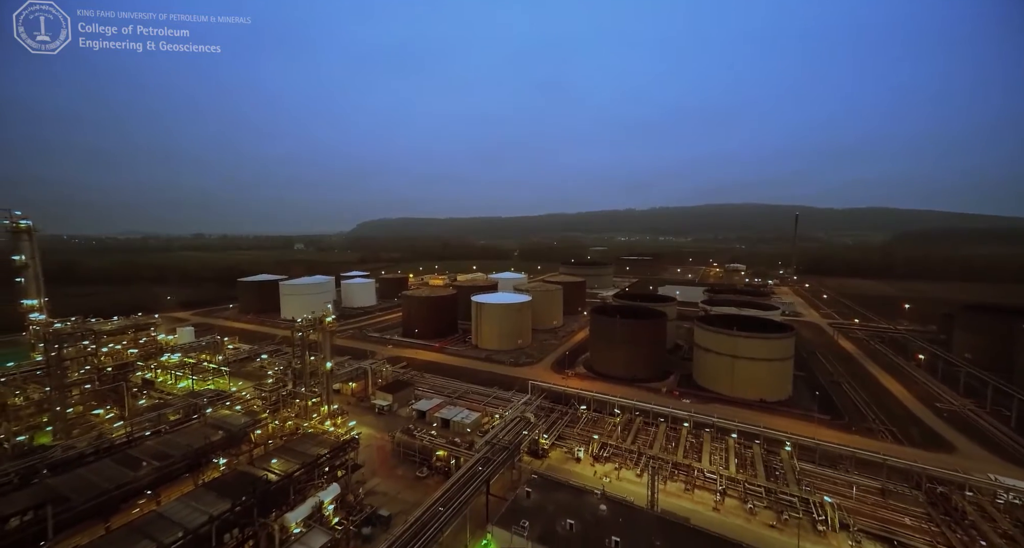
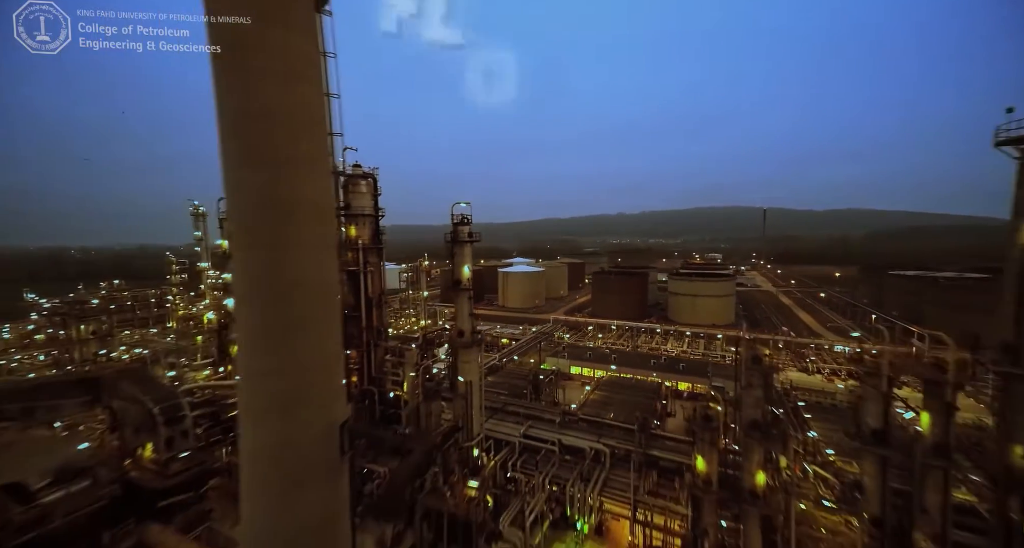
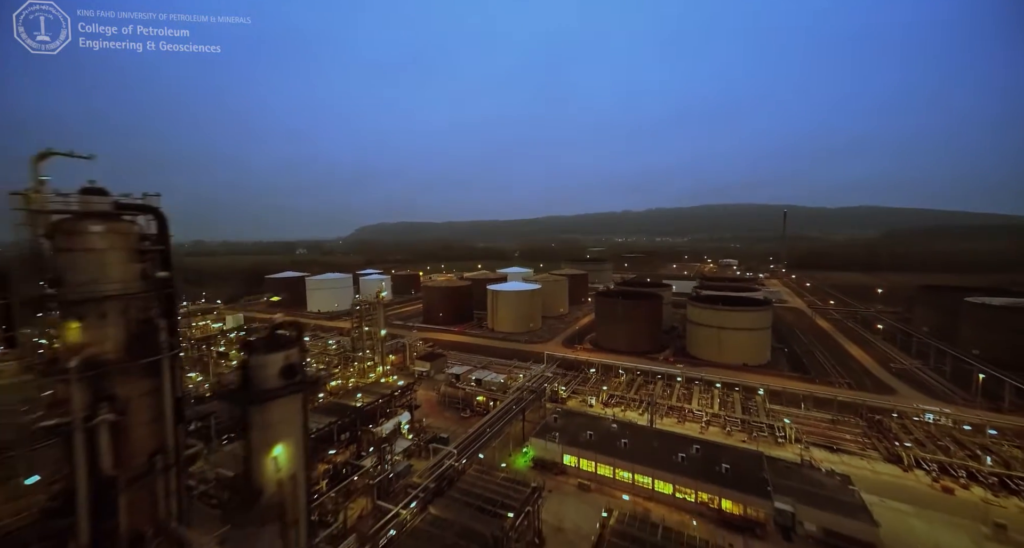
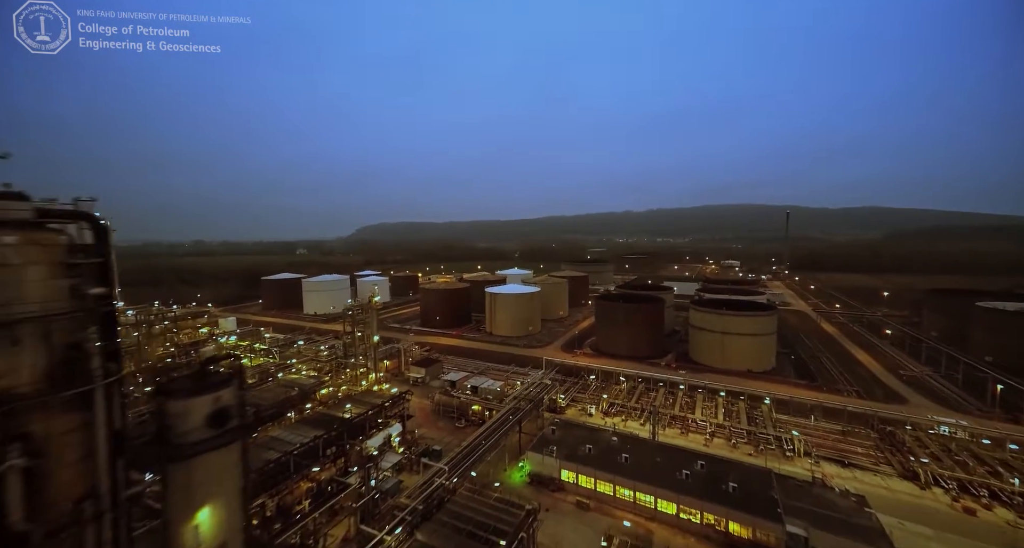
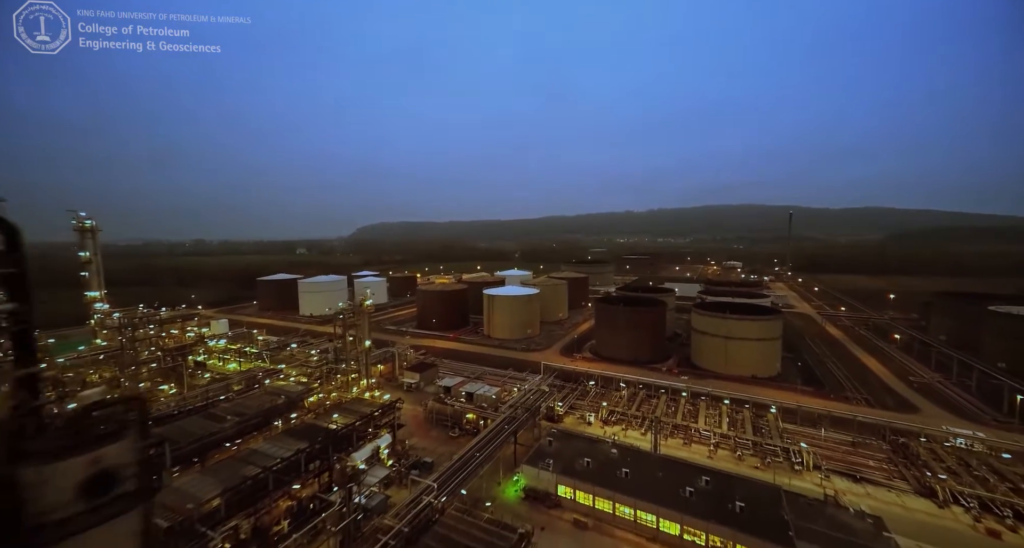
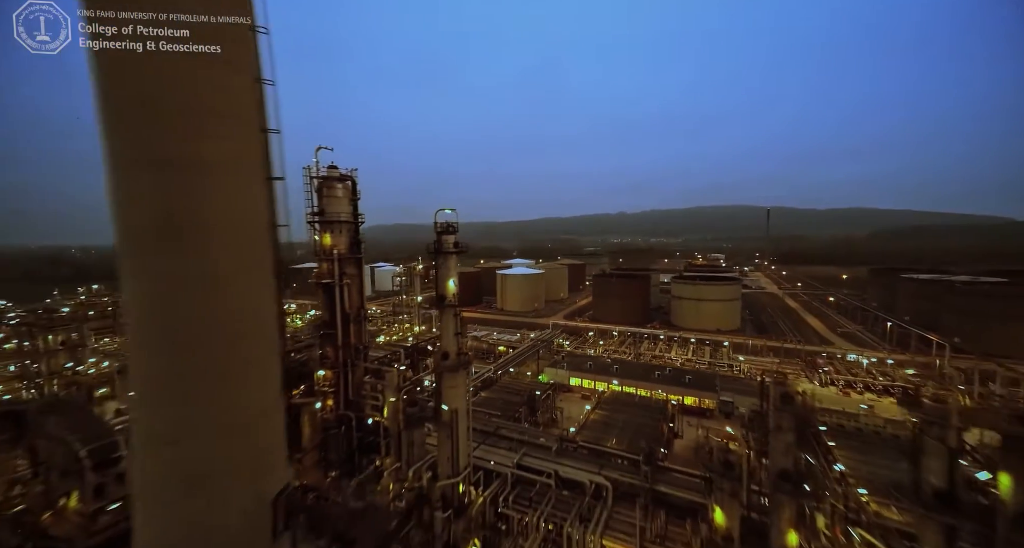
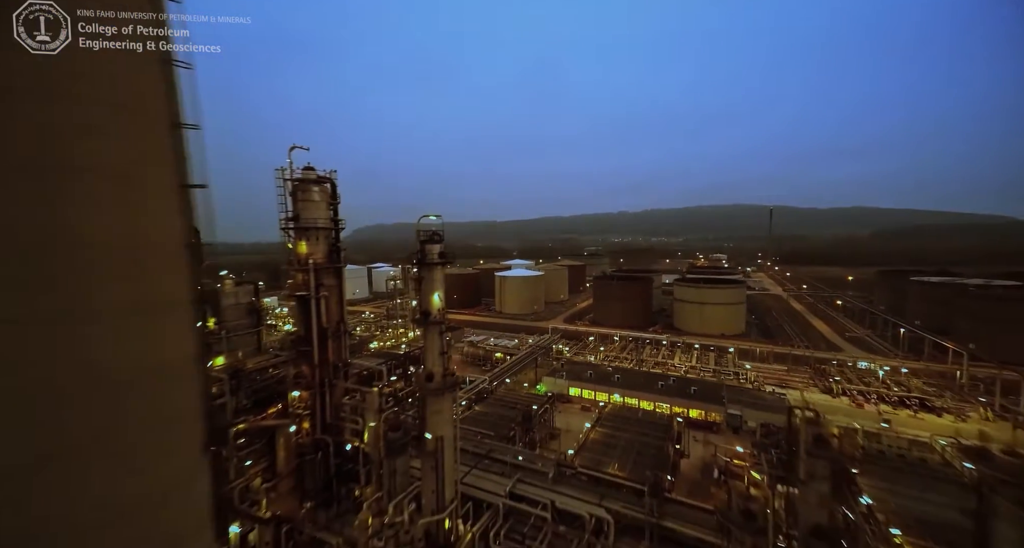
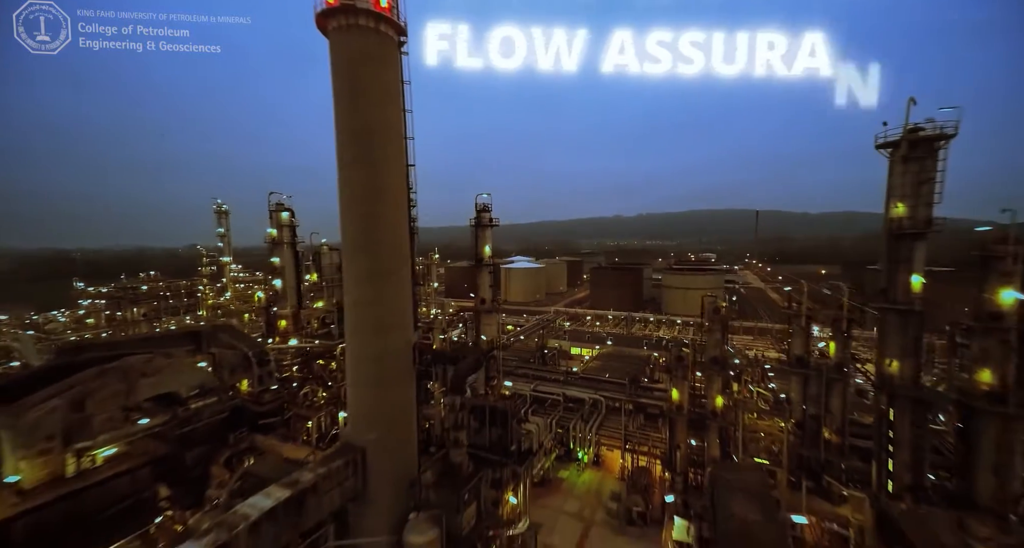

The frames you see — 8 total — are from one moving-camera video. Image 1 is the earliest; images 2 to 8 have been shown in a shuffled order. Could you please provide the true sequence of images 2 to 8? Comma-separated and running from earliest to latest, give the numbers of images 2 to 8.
5, 4, 3, 7, 6, 2, 8
